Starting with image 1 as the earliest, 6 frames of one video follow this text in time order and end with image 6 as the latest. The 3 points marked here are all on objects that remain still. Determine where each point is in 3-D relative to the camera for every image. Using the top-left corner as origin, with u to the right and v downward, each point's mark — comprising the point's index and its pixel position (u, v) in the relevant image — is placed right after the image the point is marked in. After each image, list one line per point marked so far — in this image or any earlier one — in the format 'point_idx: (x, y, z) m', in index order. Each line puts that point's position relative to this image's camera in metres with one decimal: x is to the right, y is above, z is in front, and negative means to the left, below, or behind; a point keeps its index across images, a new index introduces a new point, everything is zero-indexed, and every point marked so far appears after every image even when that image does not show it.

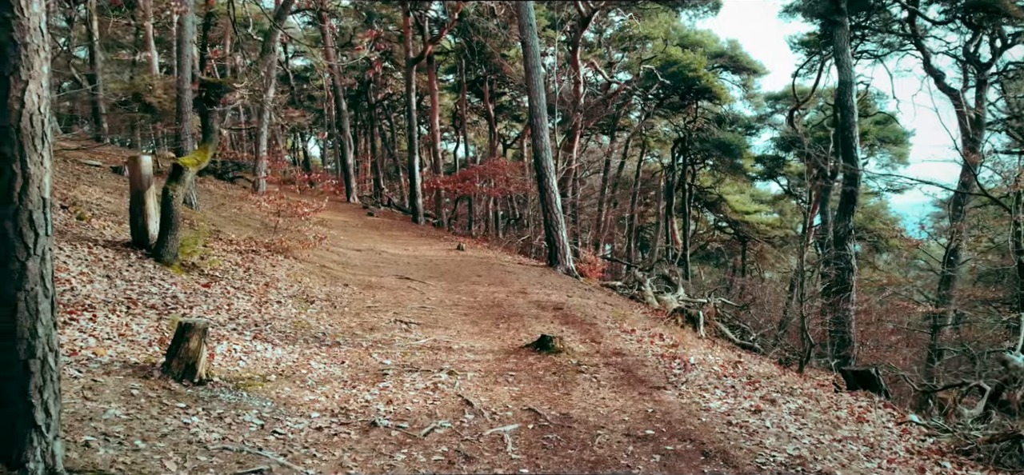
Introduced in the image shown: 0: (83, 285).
0: (-4.9, -0.5, +8.6) m
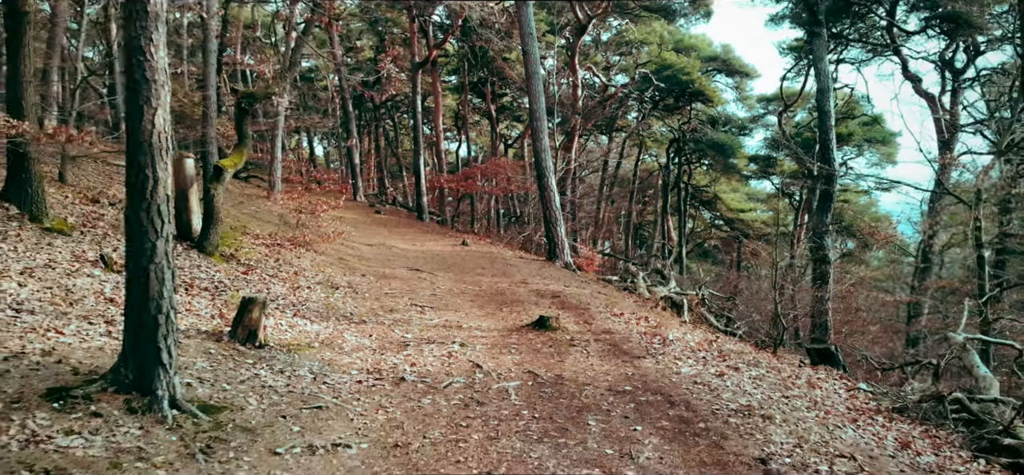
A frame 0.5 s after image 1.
0: (-4.9, -0.4, +10.0) m
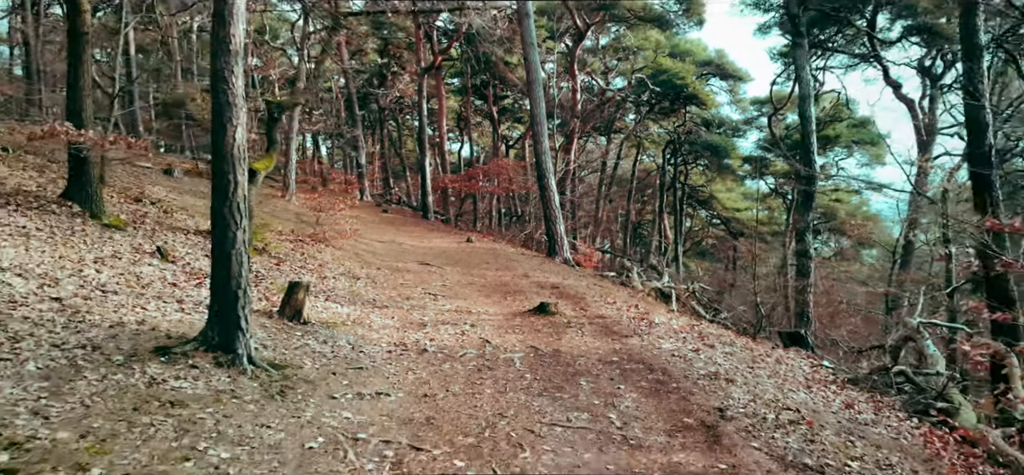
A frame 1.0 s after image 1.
0: (-4.8, -0.4, +11.4) m
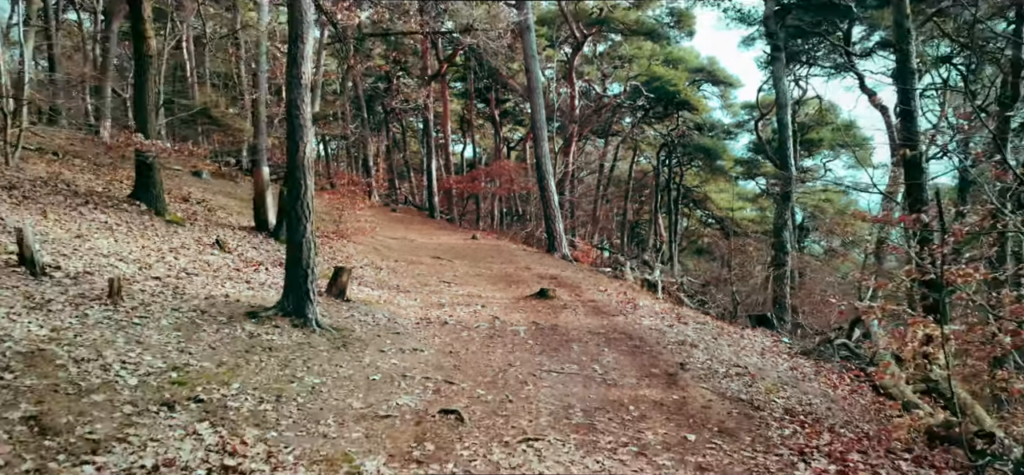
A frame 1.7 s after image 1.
0: (-4.7, -0.3, +13.4) m
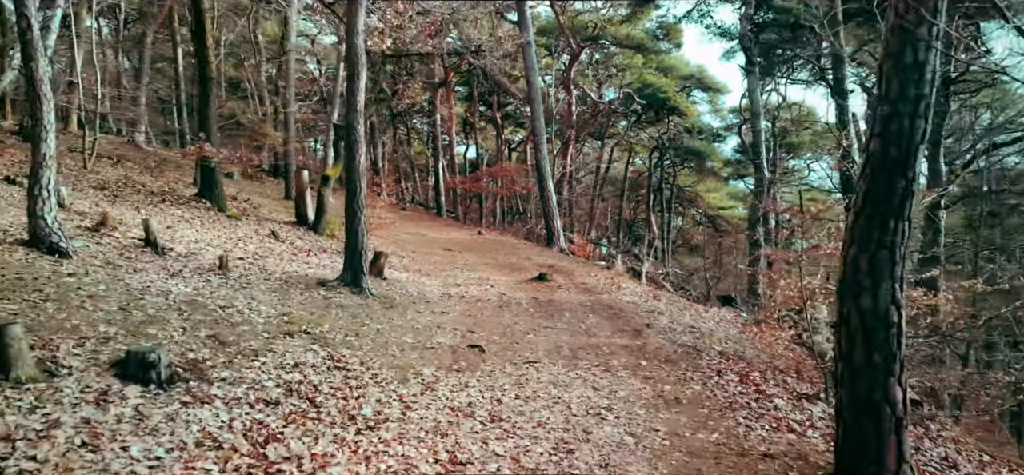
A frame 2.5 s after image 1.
0: (-4.6, -0.1, +16.1) m
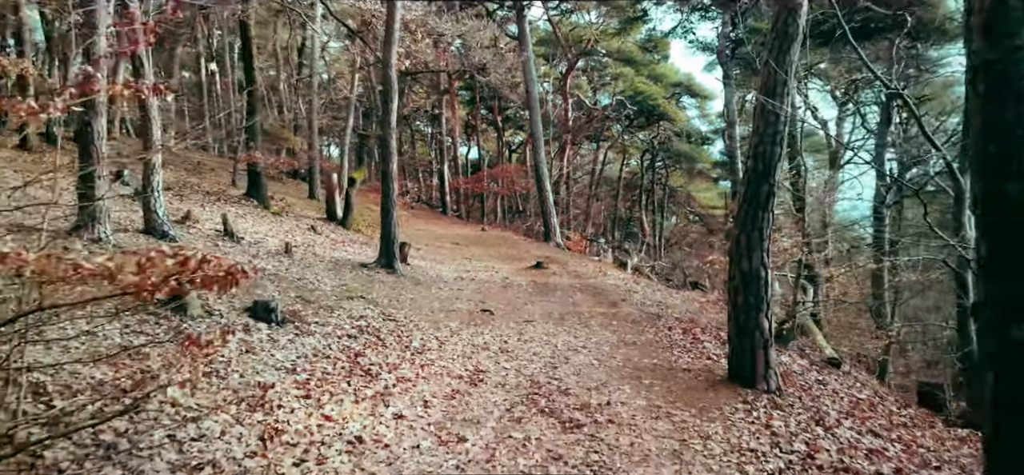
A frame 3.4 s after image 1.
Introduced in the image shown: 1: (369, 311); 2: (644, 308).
0: (-4.6, +0.1, +19.1) m
1: (-2.1, -1.1, +10.9) m
2: (+2.5, -1.3, +14.3) m
